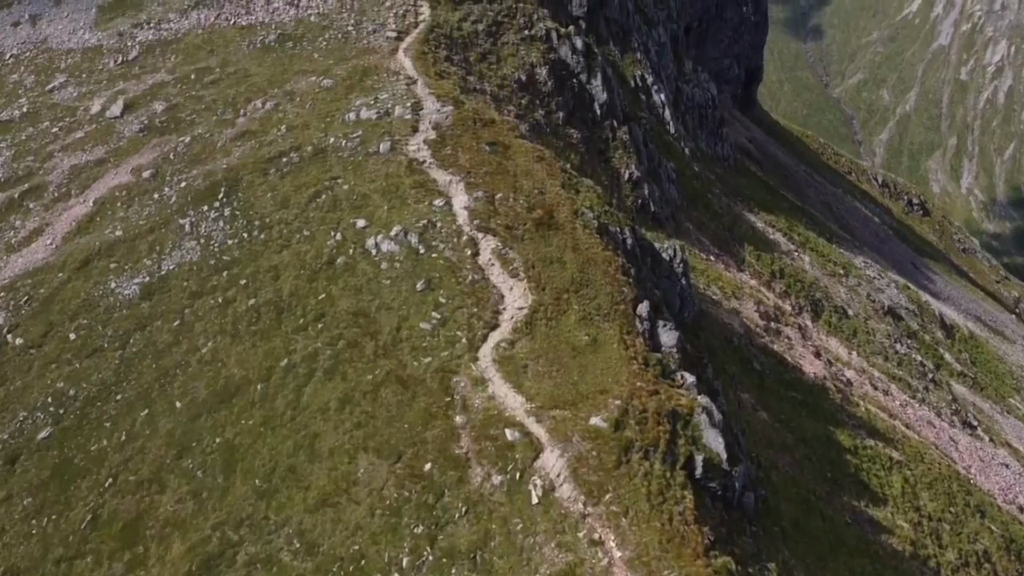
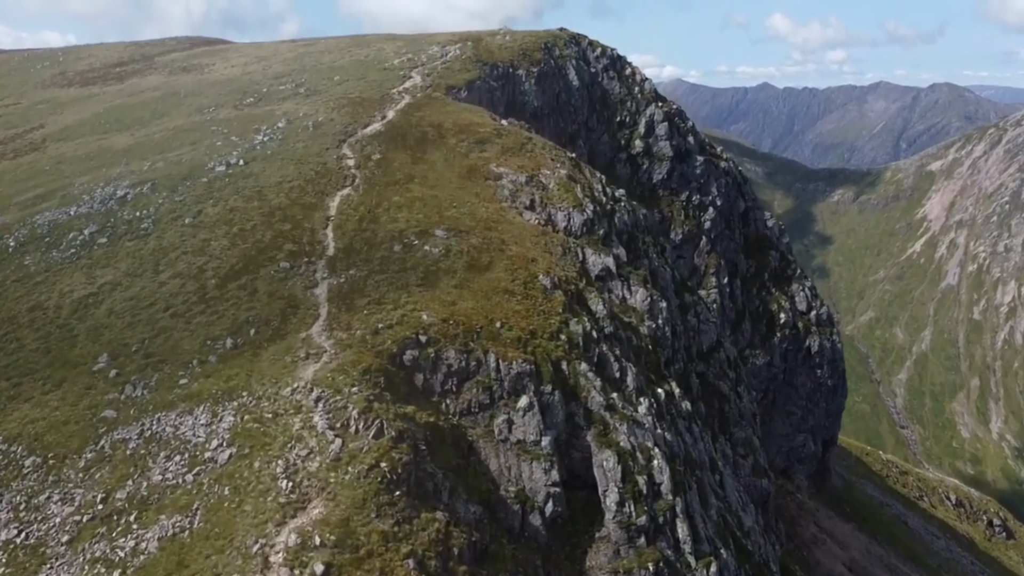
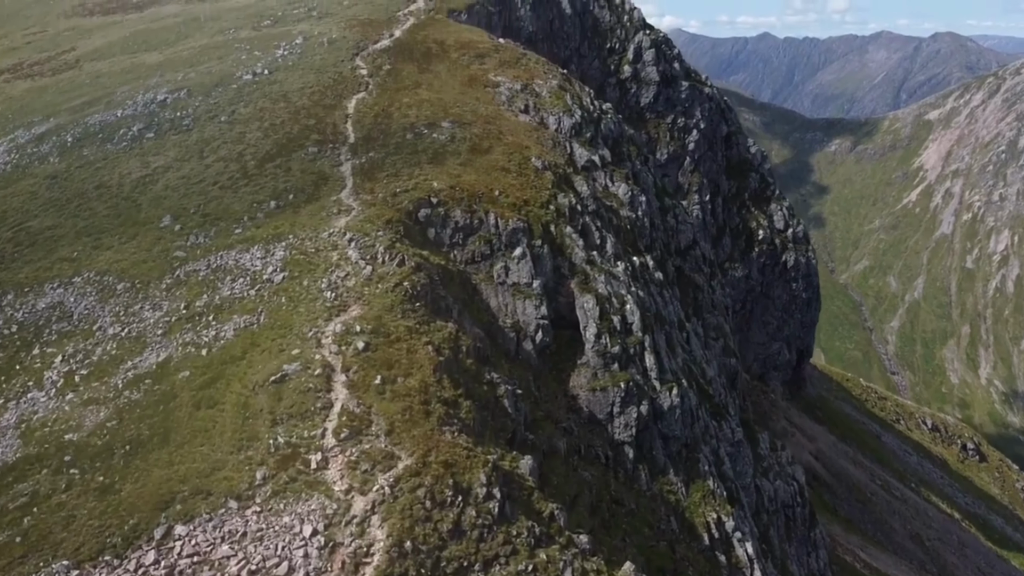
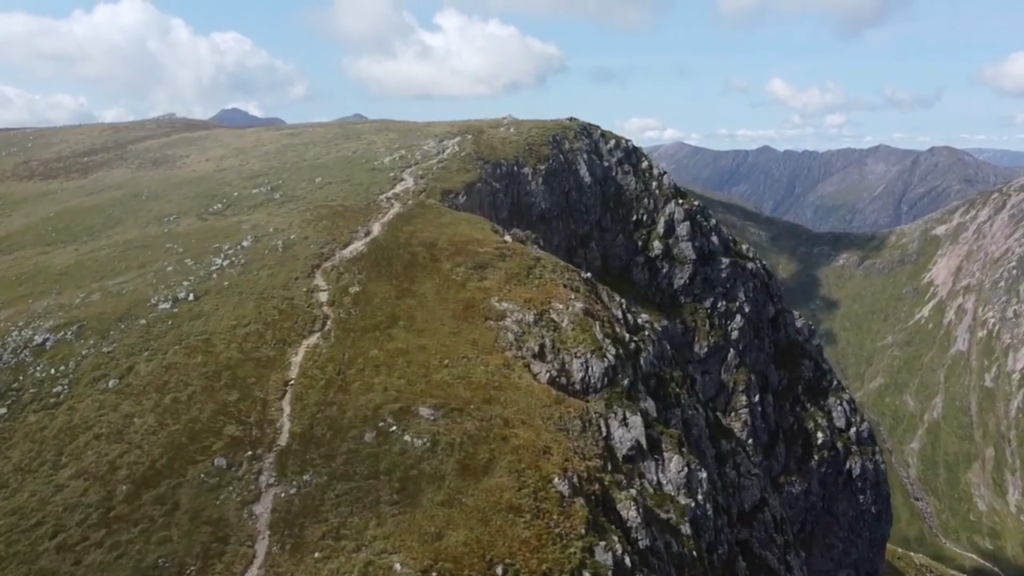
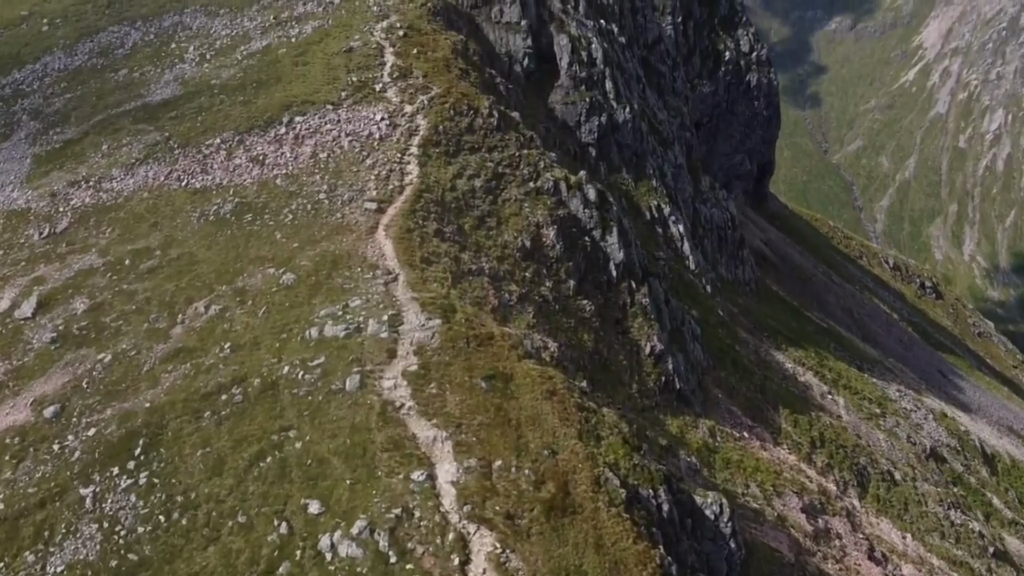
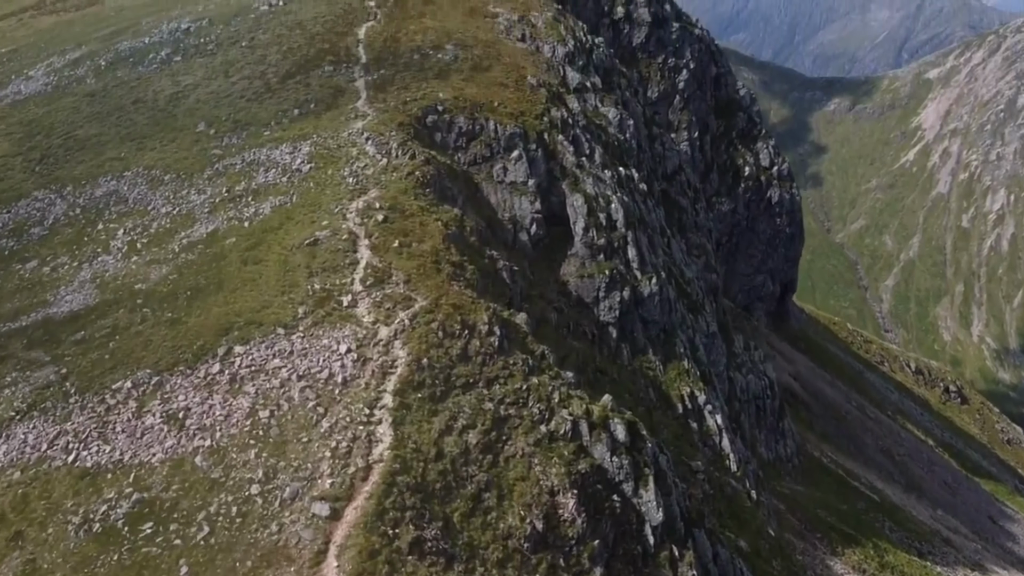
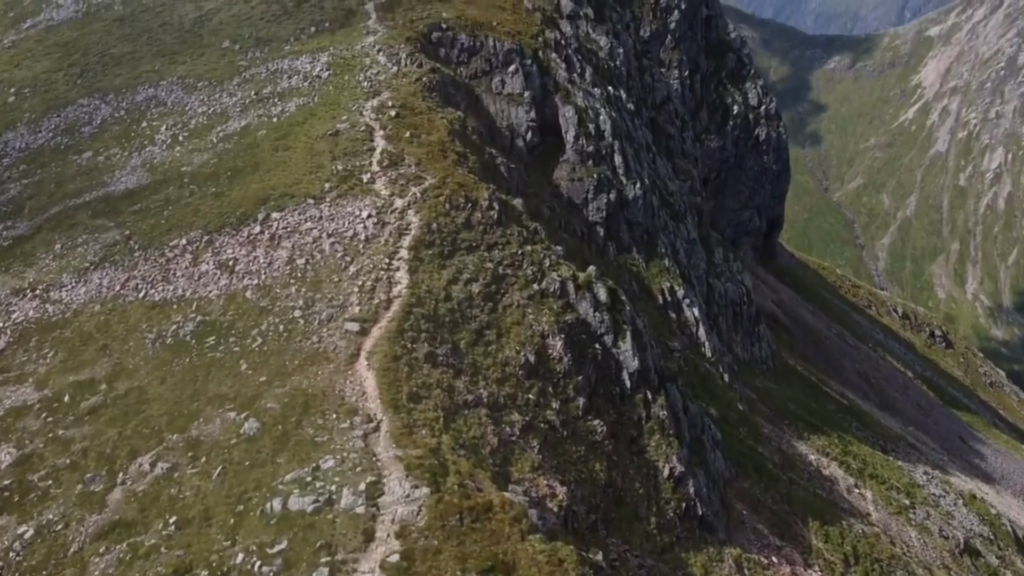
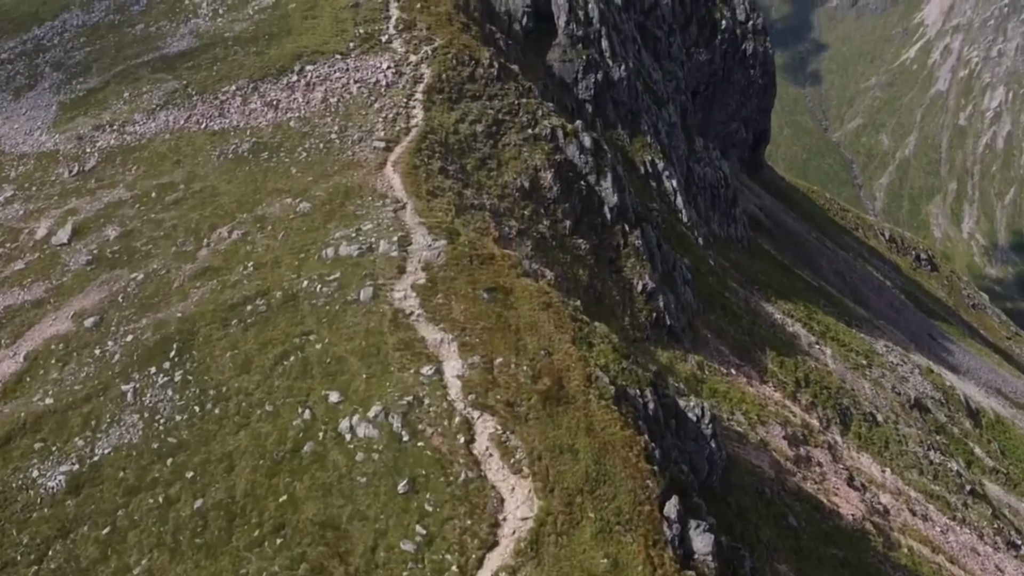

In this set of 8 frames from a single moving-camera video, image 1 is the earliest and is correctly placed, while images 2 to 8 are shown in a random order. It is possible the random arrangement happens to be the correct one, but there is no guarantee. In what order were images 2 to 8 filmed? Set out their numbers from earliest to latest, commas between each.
8, 5, 7, 6, 3, 2, 4
